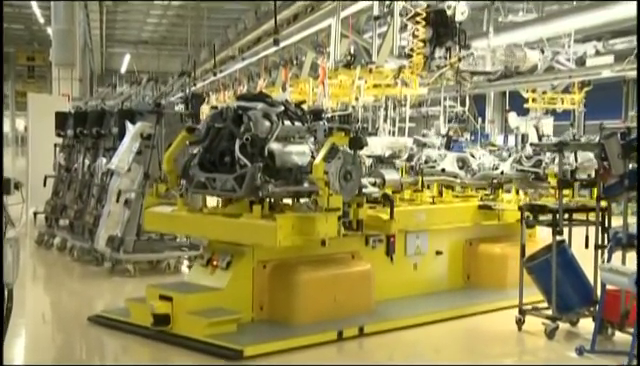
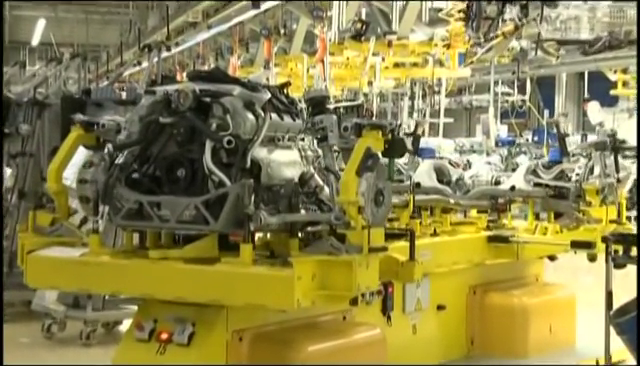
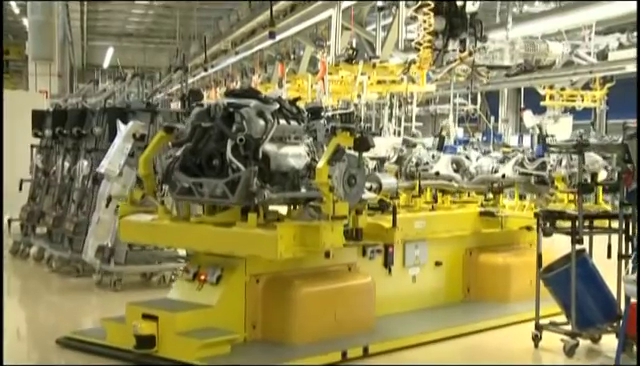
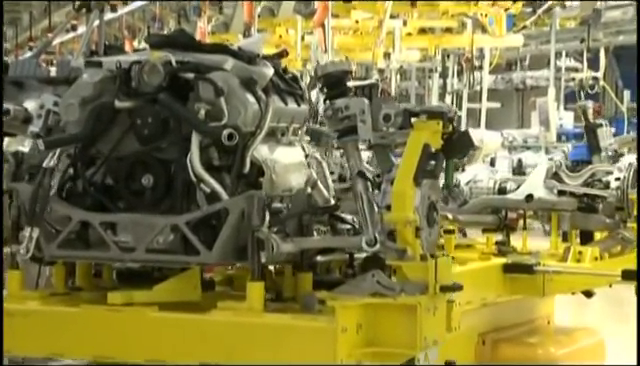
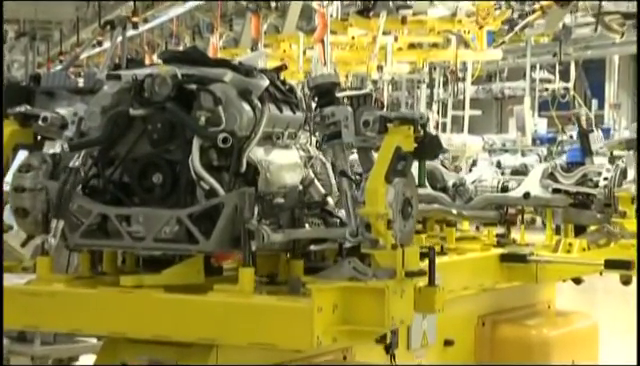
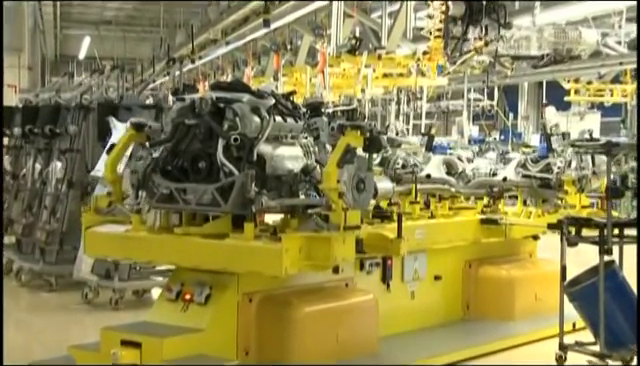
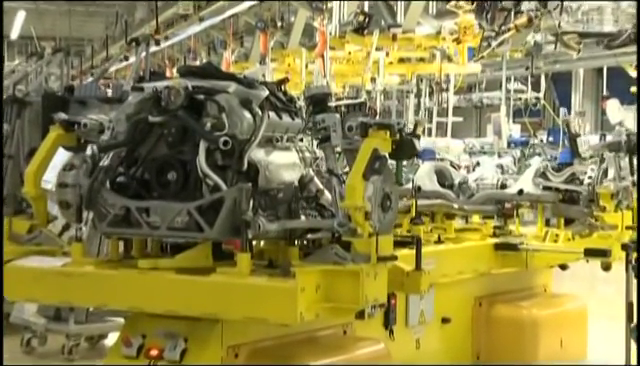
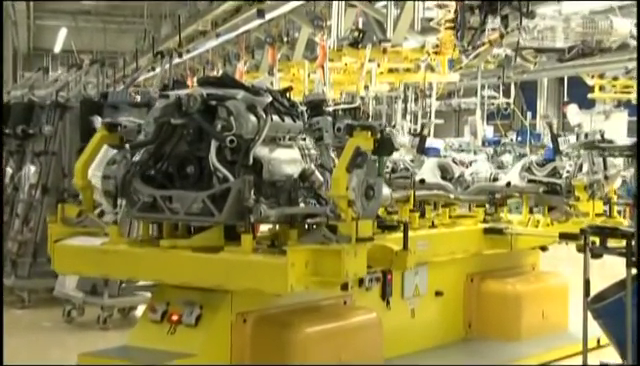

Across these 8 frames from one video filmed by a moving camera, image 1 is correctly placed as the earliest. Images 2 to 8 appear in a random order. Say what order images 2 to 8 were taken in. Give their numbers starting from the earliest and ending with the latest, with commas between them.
3, 6, 8, 2, 7, 5, 4
